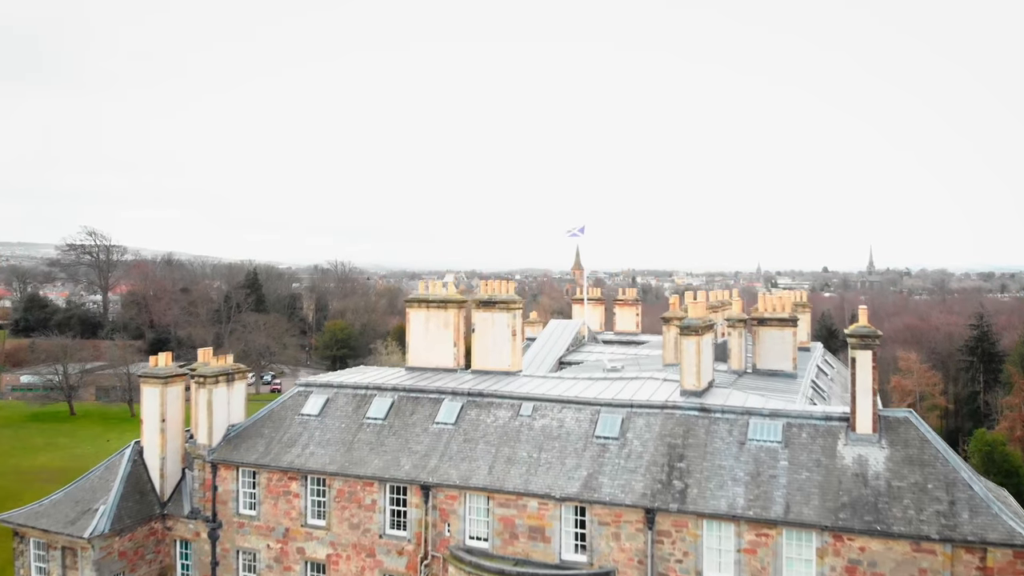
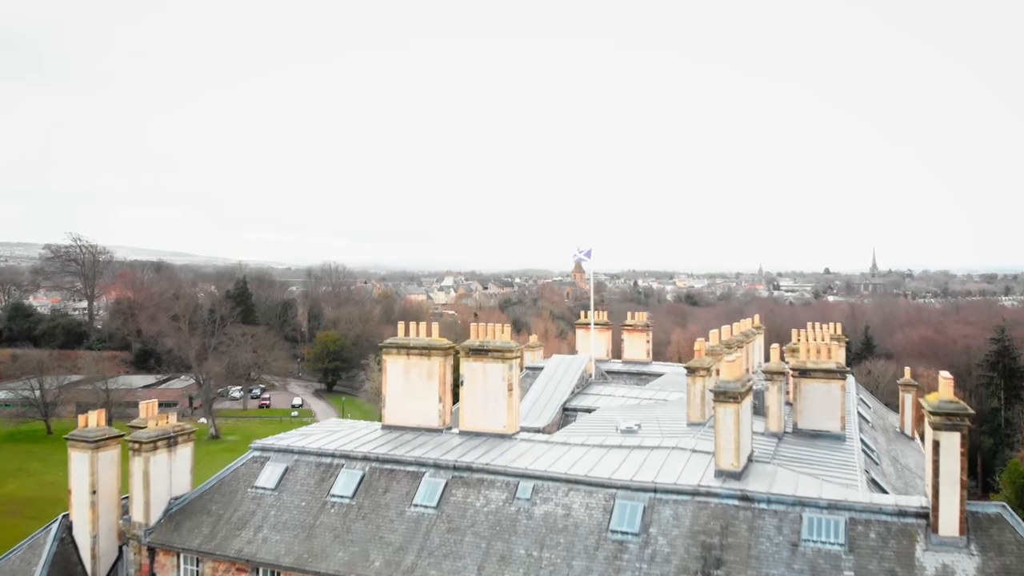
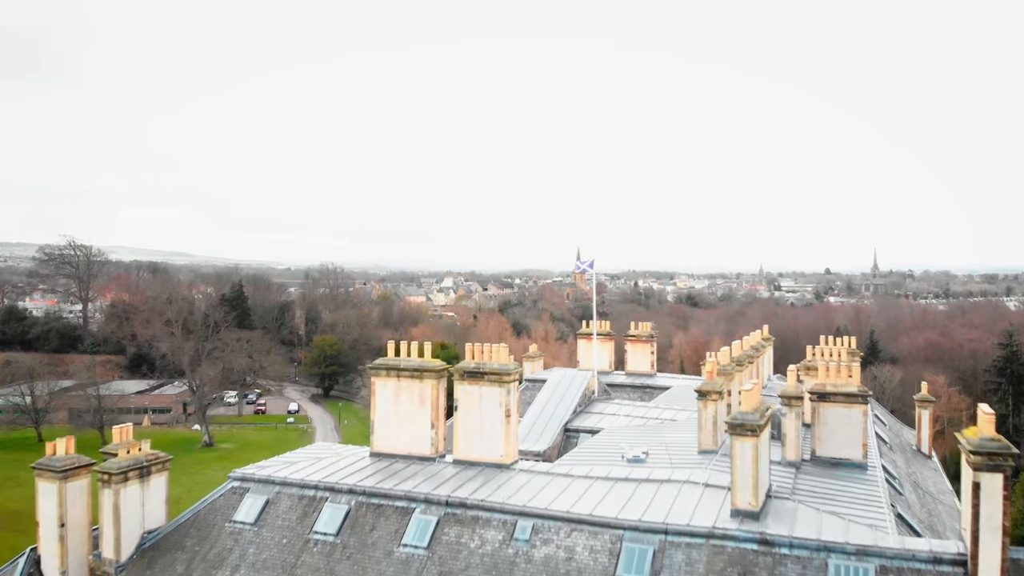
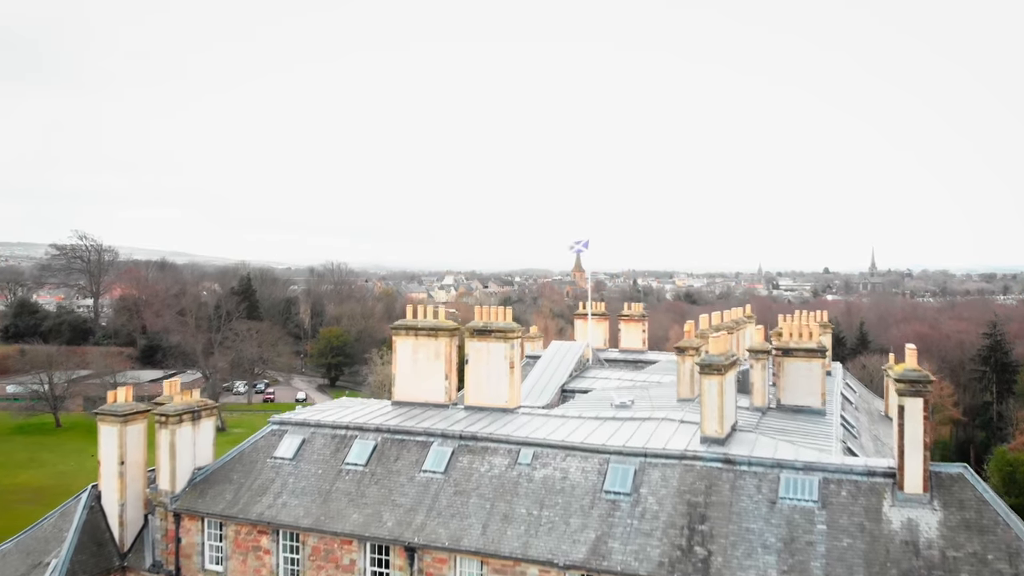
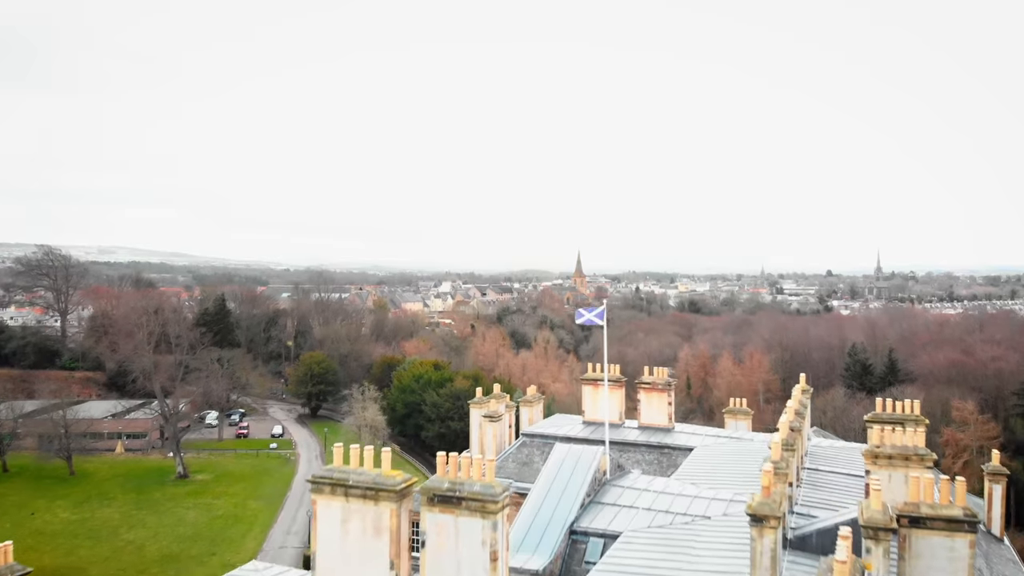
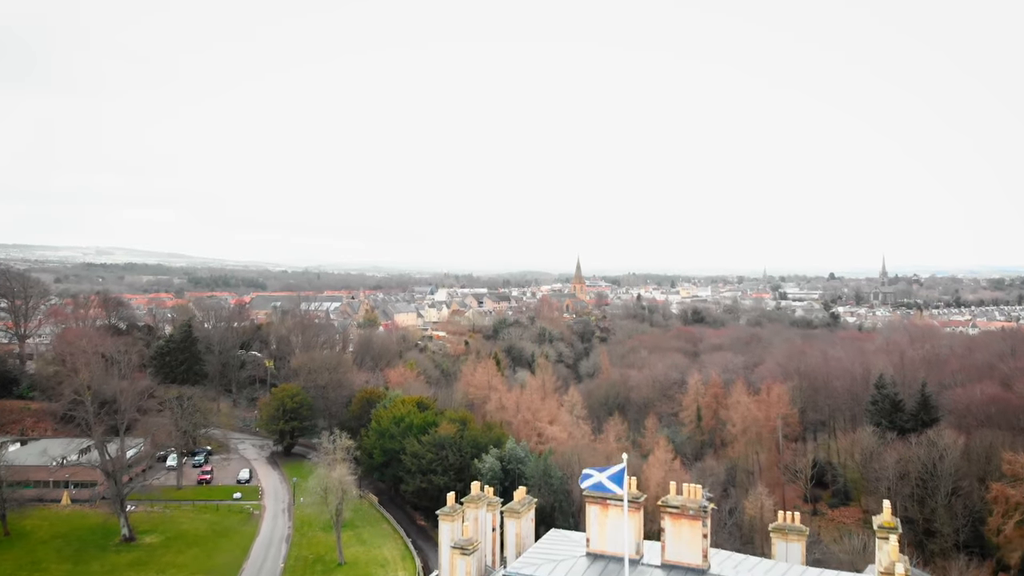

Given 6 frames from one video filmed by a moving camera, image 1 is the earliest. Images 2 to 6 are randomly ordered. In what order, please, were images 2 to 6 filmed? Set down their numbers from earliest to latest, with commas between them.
4, 2, 3, 5, 6
